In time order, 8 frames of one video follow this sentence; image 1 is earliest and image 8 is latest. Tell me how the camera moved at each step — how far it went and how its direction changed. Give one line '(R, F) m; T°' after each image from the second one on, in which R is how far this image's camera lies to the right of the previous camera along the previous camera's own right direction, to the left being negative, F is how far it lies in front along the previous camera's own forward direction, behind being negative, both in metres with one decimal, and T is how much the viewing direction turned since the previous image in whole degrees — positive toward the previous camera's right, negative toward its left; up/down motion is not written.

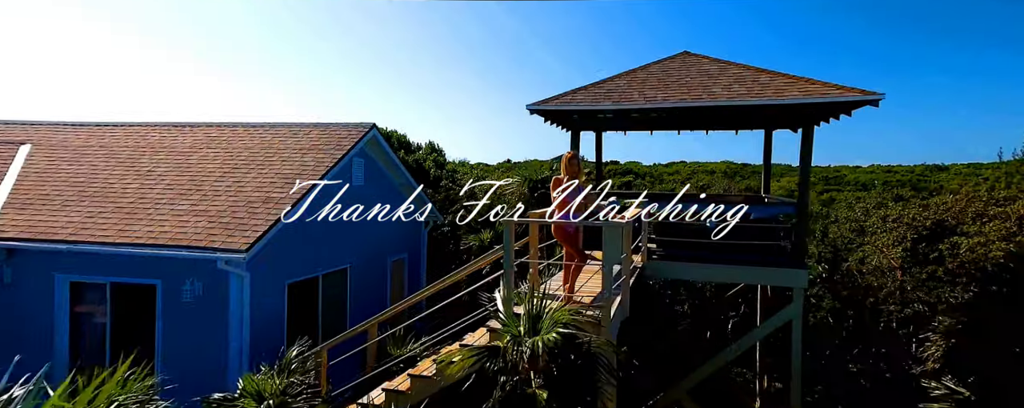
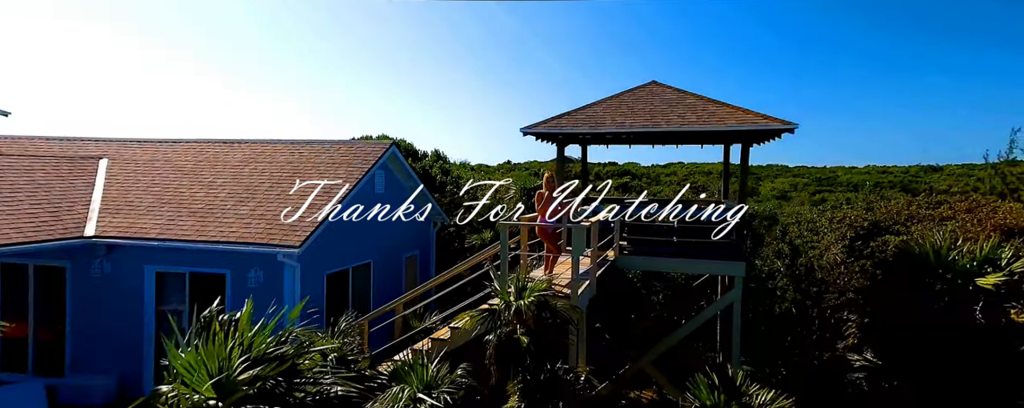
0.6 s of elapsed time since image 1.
(+0.1, -1.7) m; 0°
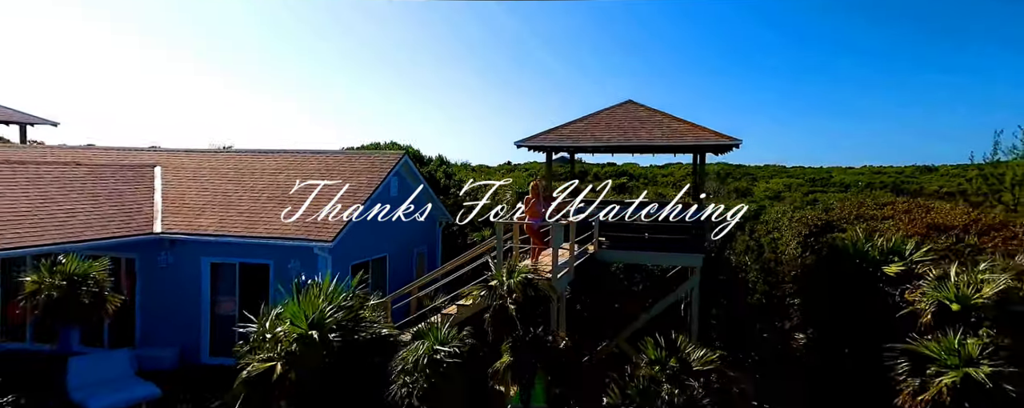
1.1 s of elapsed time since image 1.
(+0.1, -1.7) m; 0°
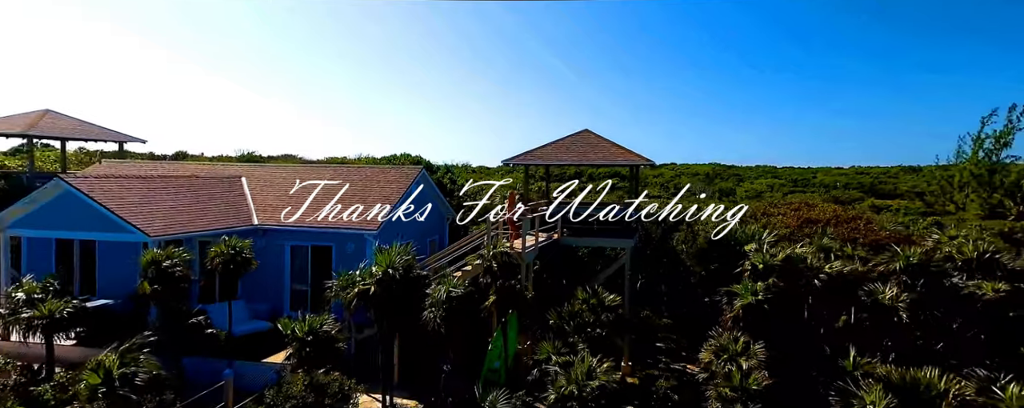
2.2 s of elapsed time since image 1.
(+0.4, -4.5) m; 0°
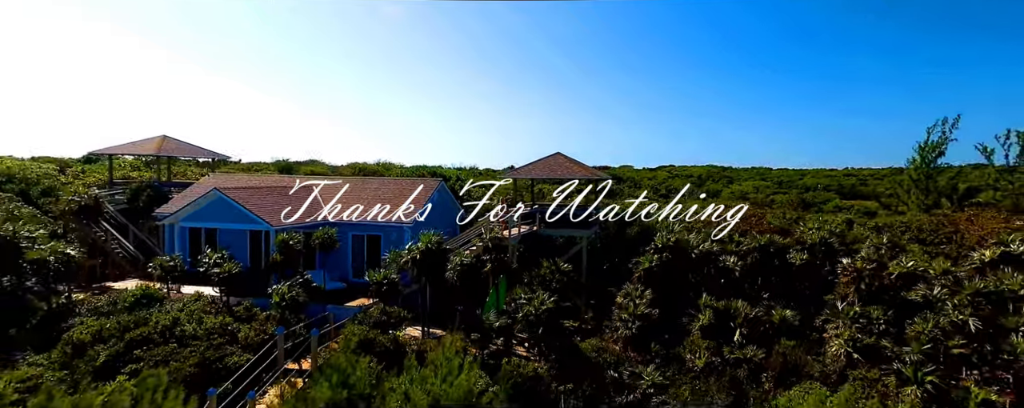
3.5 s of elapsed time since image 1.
(+0.6, -6.4) m; -1°
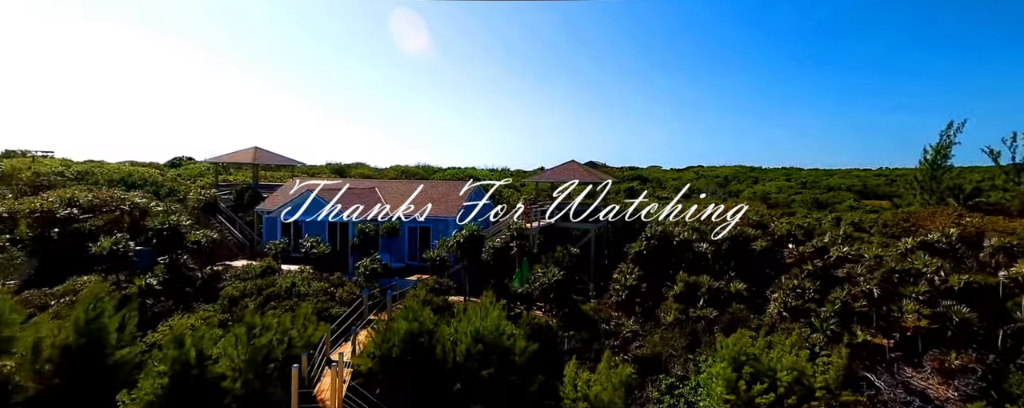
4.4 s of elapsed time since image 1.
(+0.4, -5.0) m; -3°
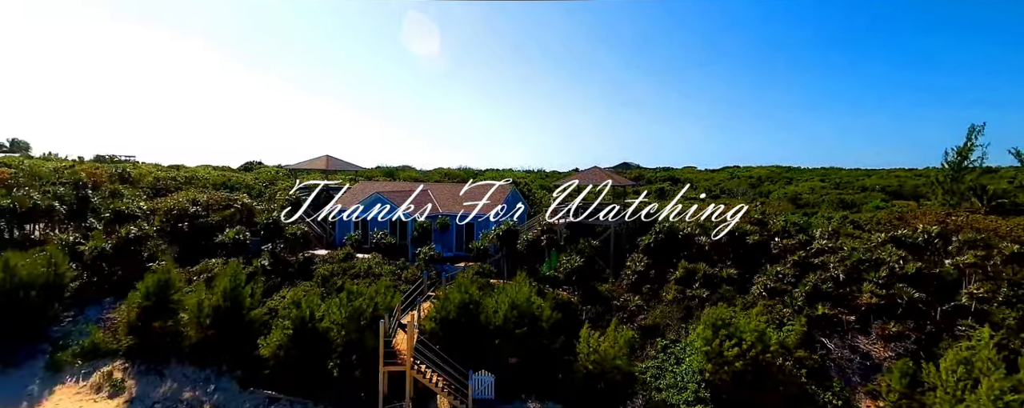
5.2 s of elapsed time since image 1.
(+0.3, -4.6) m; -4°
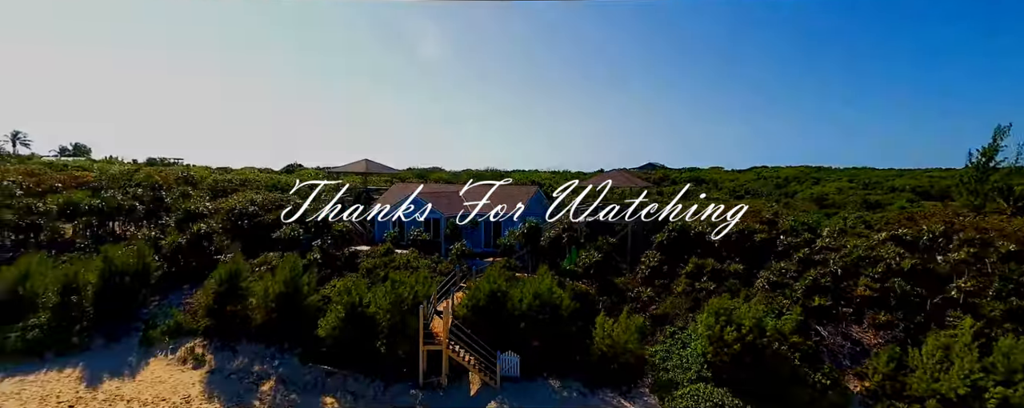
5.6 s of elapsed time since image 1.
(+0.1, -2.5) m; -3°
